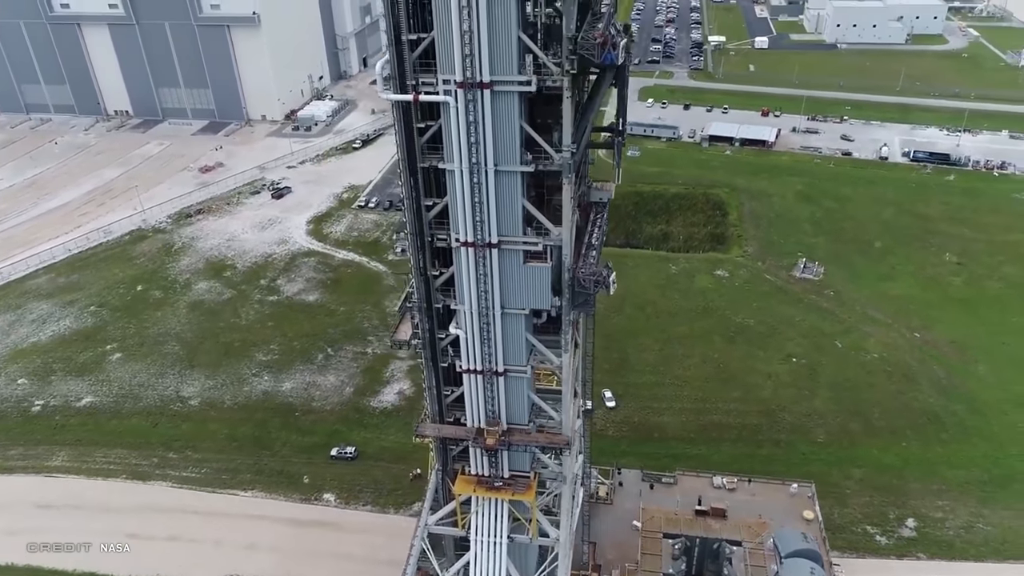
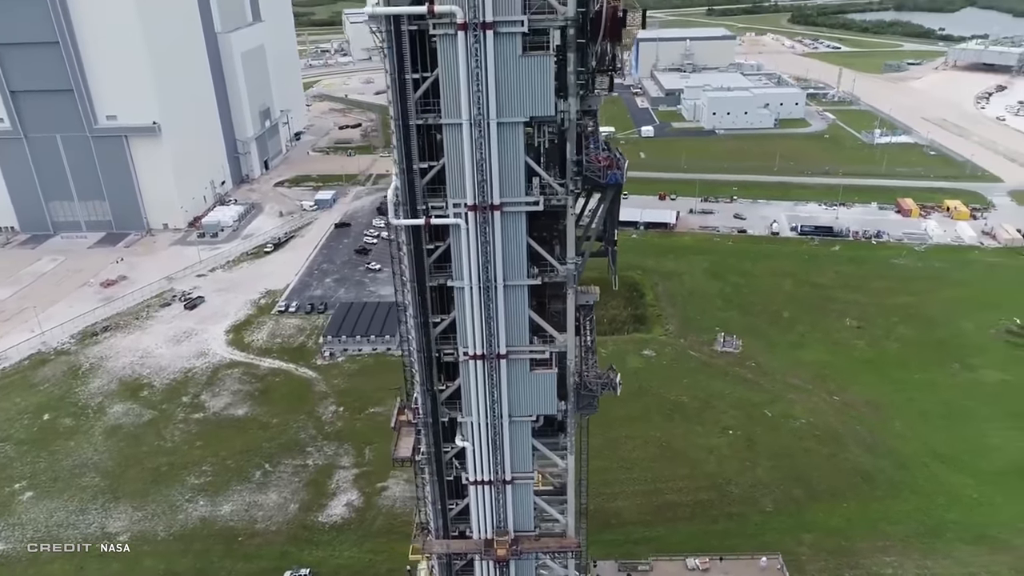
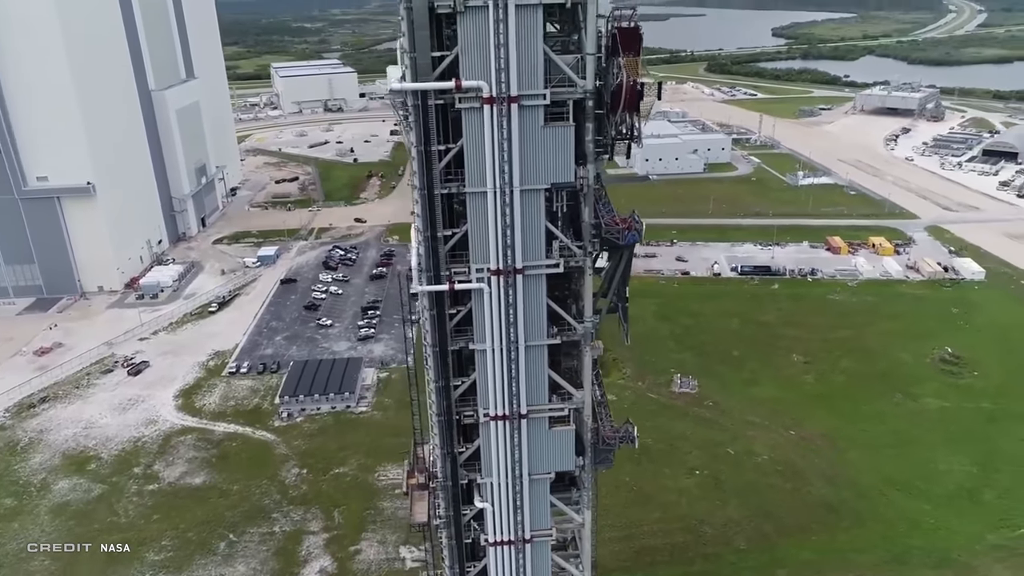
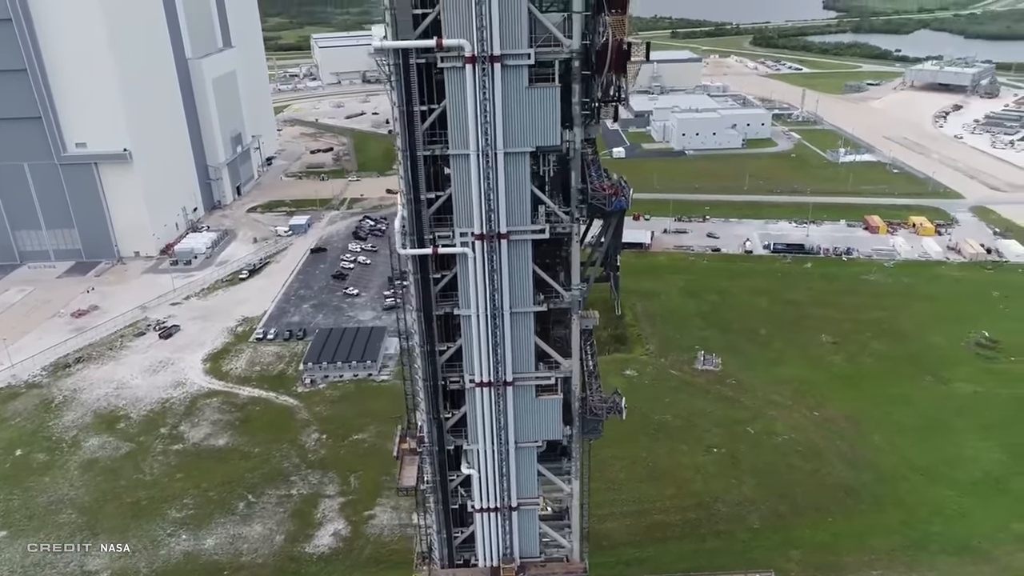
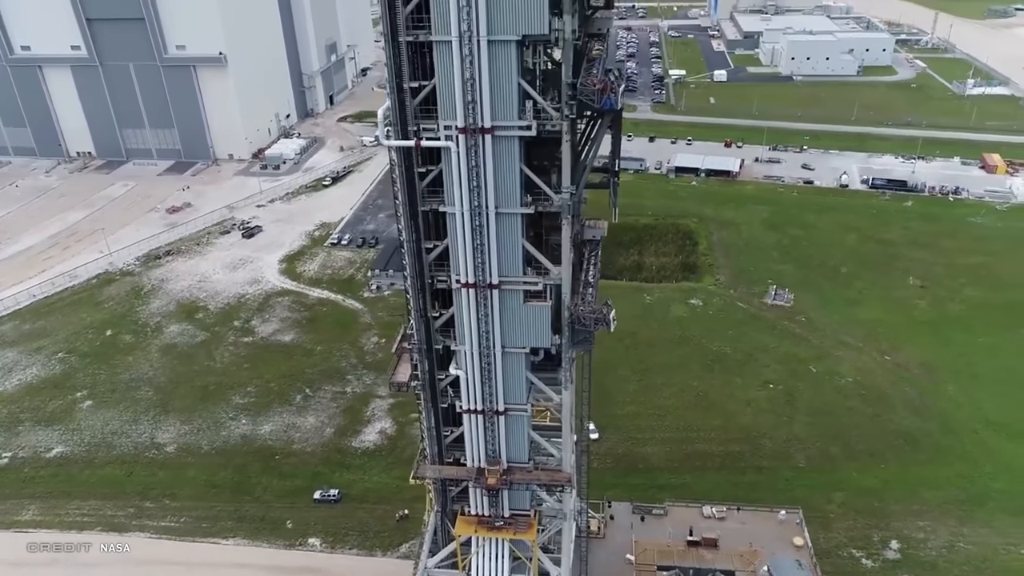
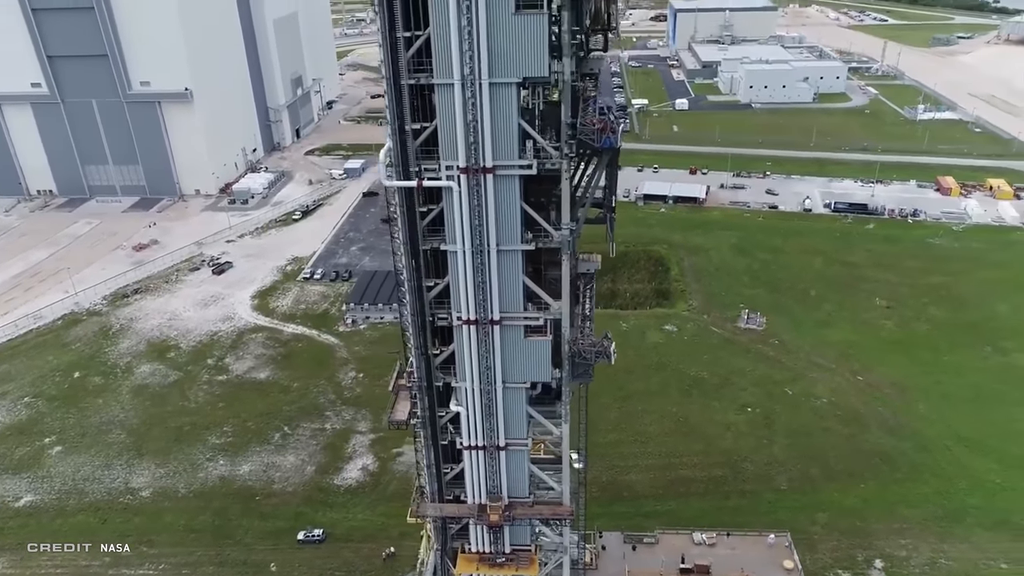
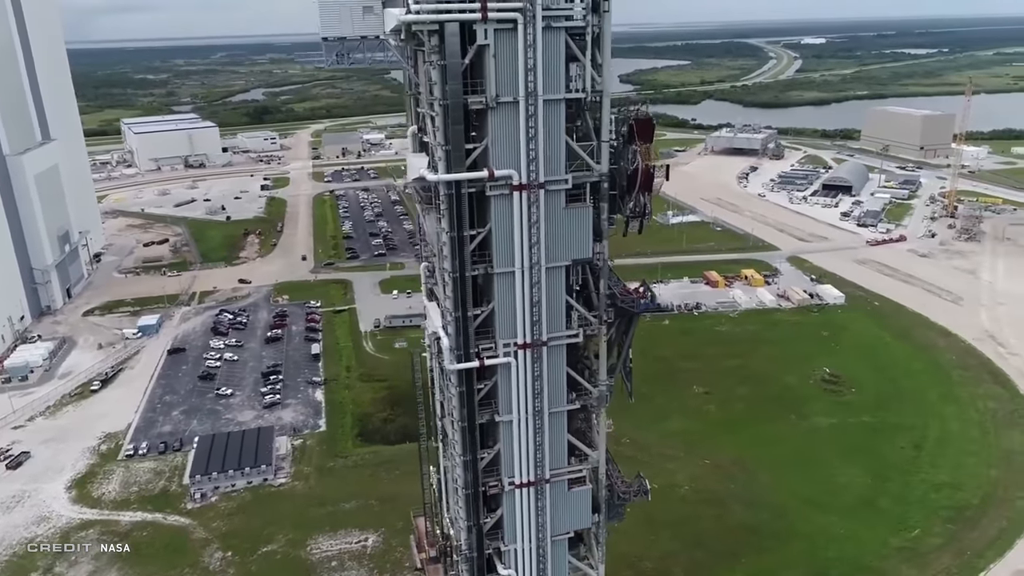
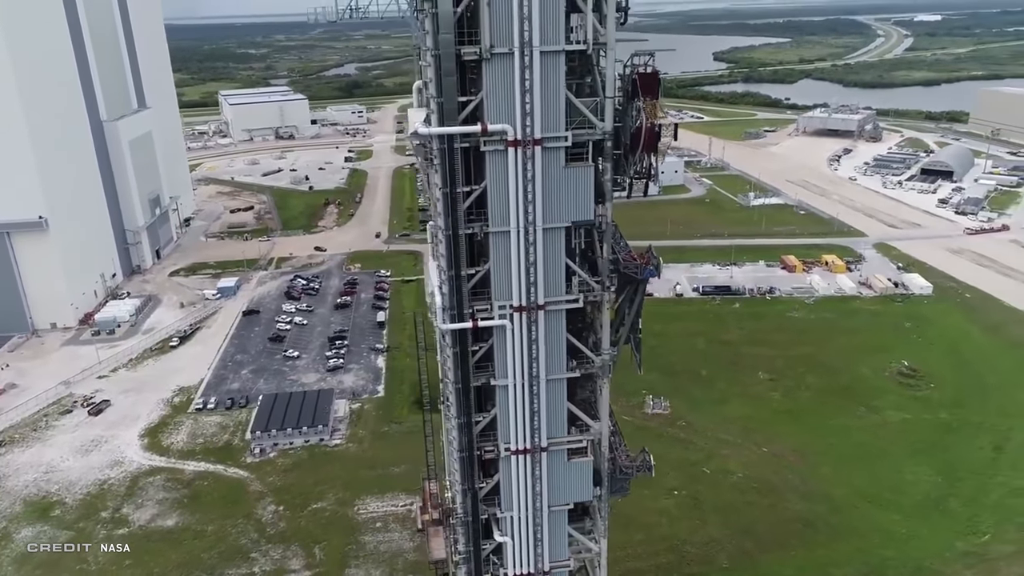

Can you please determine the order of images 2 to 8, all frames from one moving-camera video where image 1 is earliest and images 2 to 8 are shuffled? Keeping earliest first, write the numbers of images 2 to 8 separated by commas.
5, 6, 2, 4, 3, 8, 7
